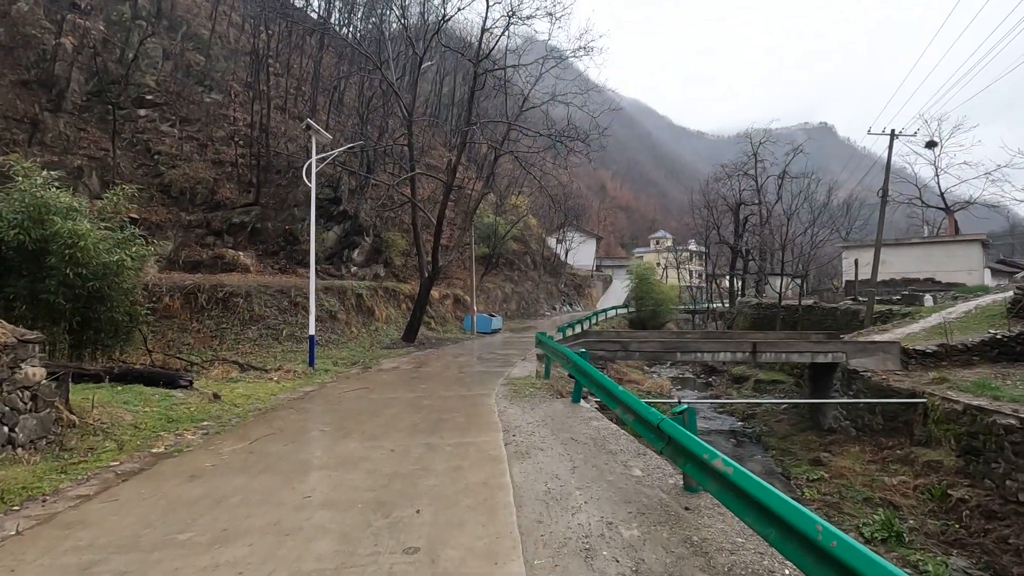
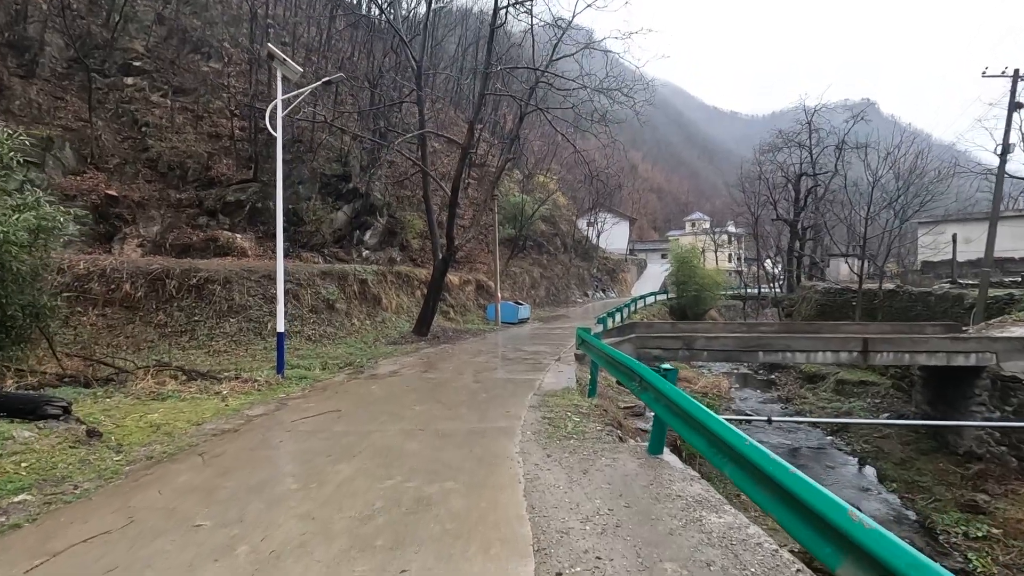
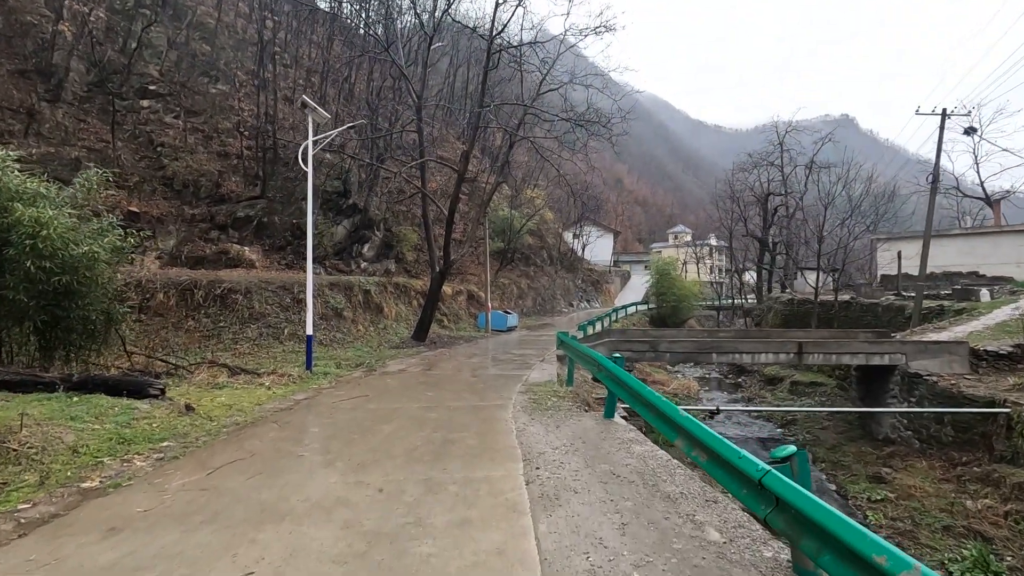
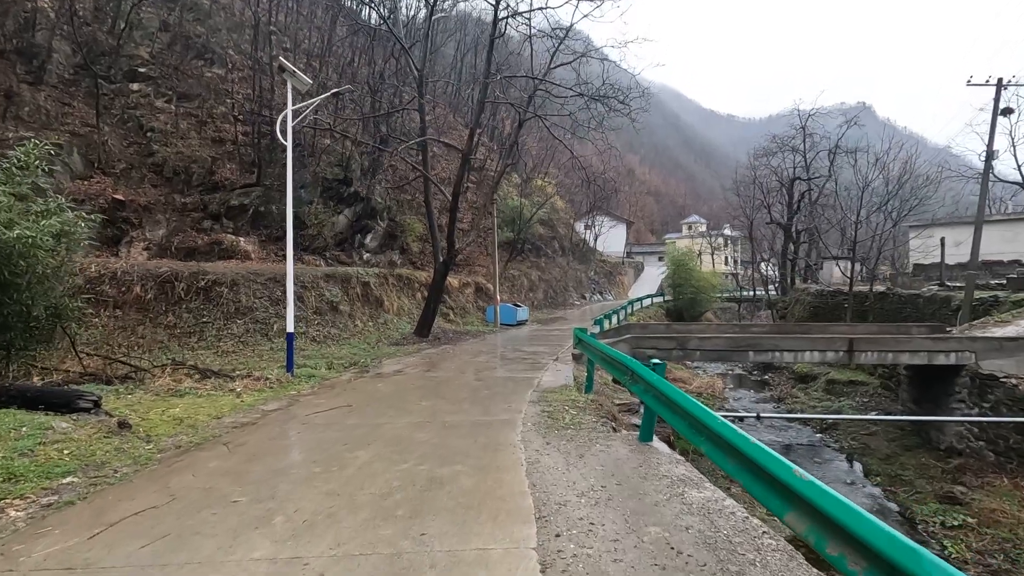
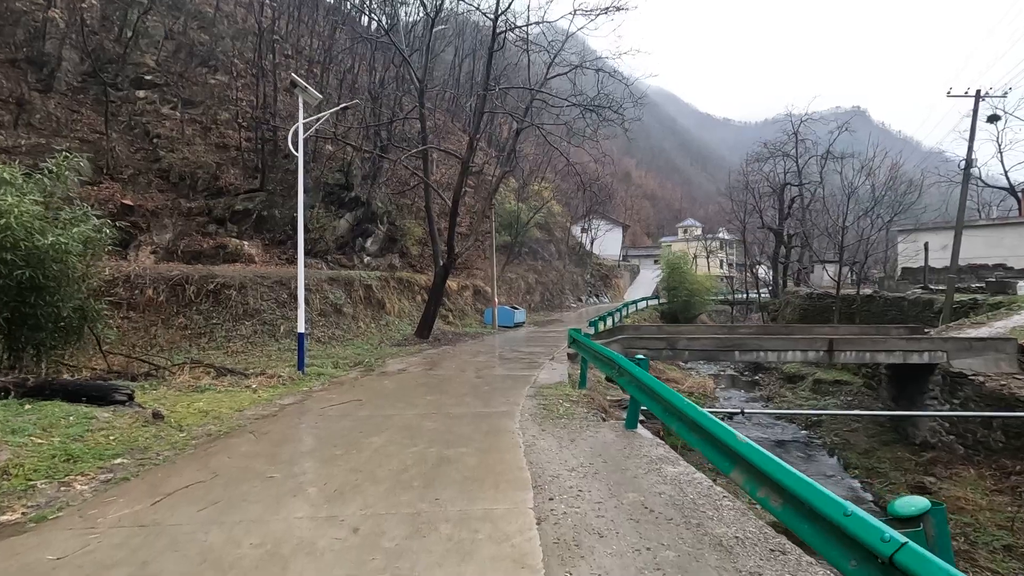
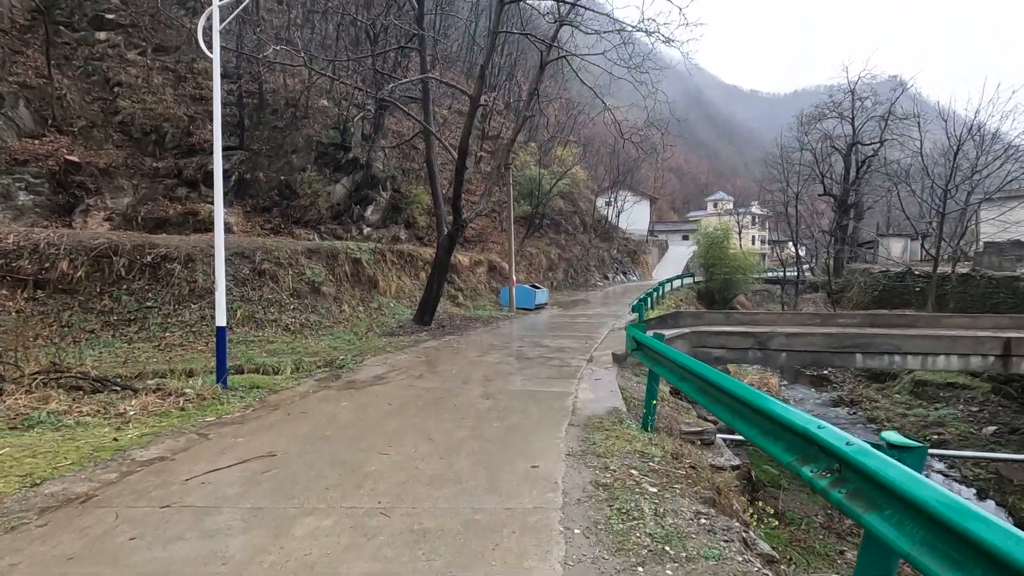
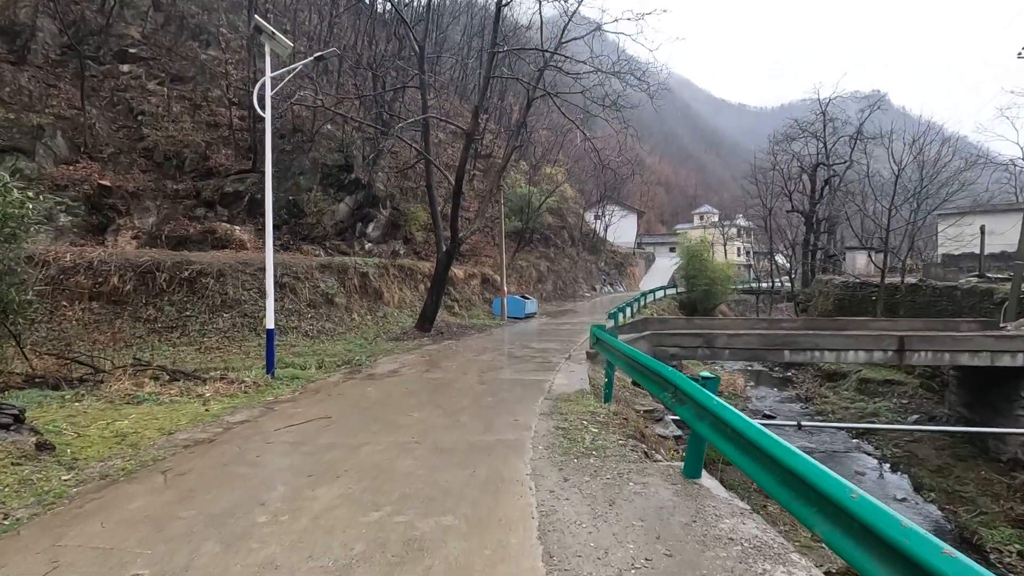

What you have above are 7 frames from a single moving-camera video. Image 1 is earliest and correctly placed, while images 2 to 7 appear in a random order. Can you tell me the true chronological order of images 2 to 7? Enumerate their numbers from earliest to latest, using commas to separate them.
3, 5, 4, 2, 7, 6
